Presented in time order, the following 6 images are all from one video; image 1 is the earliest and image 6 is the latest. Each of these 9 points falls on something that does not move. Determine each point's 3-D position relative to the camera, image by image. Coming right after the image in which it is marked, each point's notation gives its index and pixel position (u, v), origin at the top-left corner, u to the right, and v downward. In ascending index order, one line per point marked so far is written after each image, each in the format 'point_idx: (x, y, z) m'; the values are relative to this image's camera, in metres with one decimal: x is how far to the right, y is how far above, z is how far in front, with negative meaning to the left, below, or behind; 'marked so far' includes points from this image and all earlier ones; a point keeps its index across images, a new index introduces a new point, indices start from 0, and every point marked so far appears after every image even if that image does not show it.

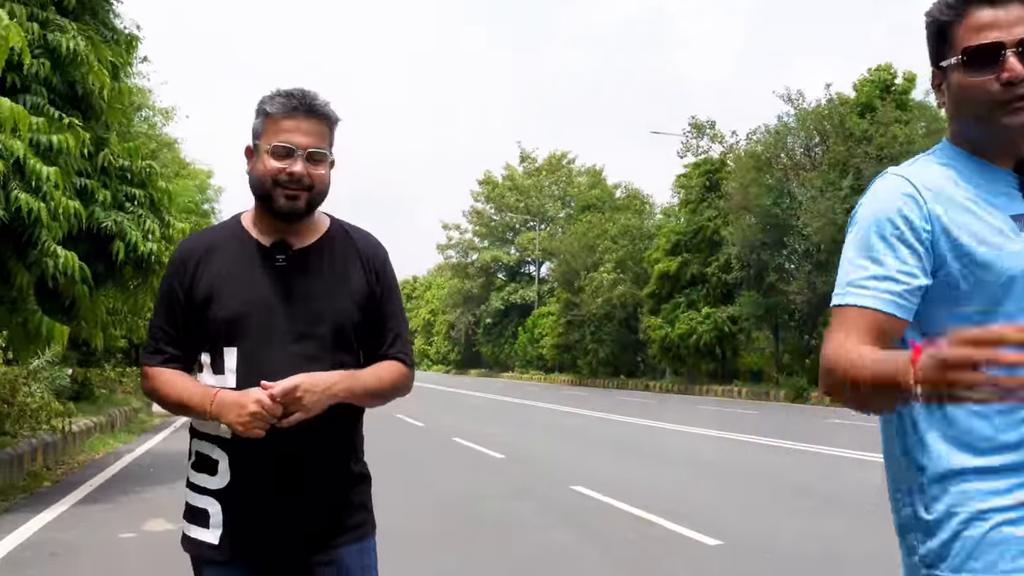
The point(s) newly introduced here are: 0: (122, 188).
0: (-3.6, +0.9, +8.6) m
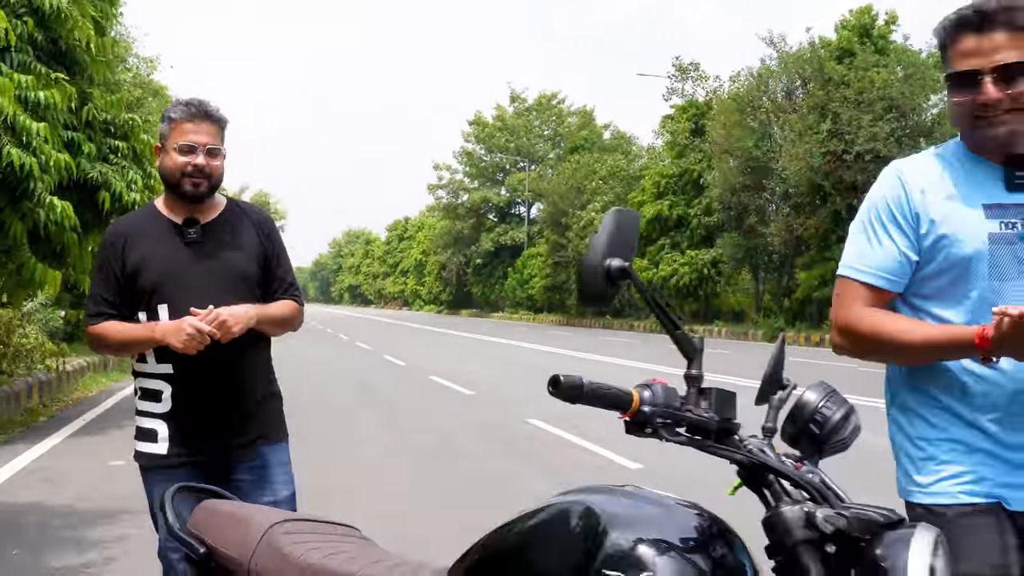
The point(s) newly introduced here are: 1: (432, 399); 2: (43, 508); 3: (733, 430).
0: (-4.0, +1.4, +9.1) m
1: (-1.0, -1.5, +12.0) m
2: (-2.8, -1.3, +5.5) m
3: (+0.3, -0.2, +1.2) m
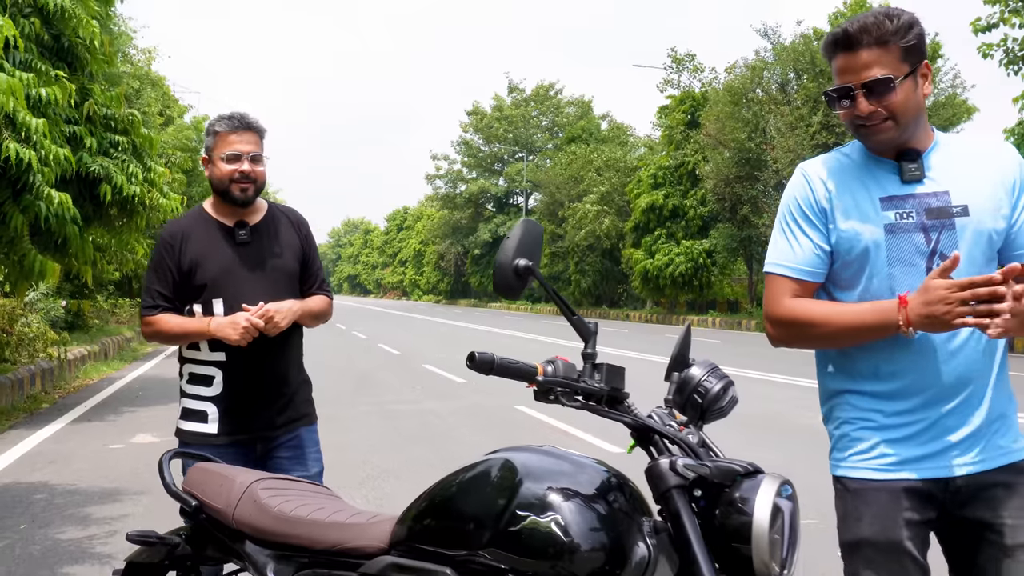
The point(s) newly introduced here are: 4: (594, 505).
0: (-4.1, +1.5, +9.3) m
1: (-1.1, -1.3, +12.3) m
2: (-2.9, -1.2, +5.8) m
3: (+0.2, -0.2, +1.5) m
4: (+0.1, -0.4, +1.5) m
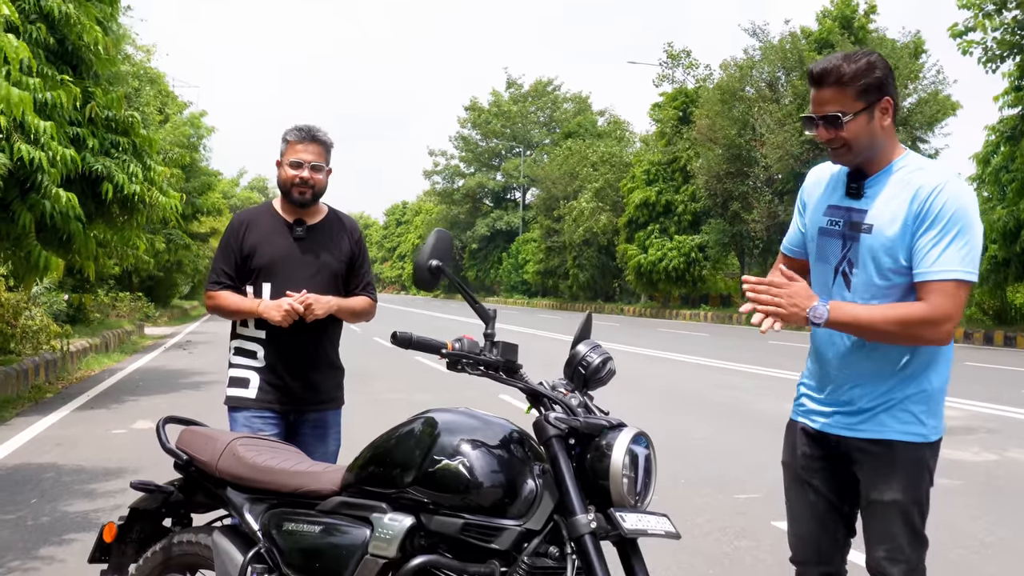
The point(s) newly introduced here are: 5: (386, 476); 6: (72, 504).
0: (-4.3, +1.6, +9.8) m
1: (-1.3, -1.3, +12.8) m
2: (-3.1, -1.2, +6.3) m
3: (0.0, -0.2, +2.0) m
4: (0.0, -0.3, +2.0) m
5: (-0.3, -0.4, +2.1) m
6: (-2.5, -1.2, +5.2) m
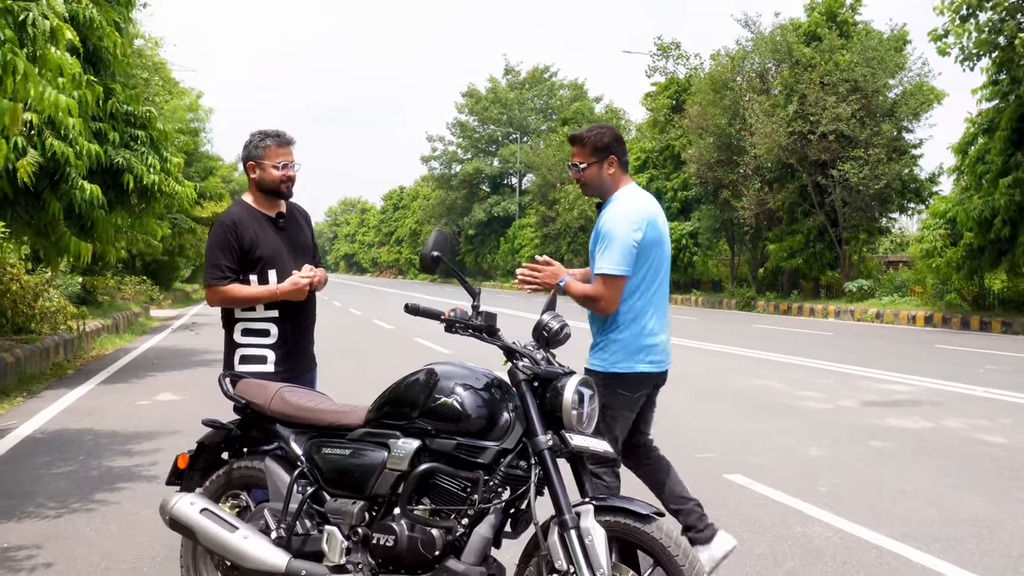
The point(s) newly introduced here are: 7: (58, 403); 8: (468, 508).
0: (-4.3, +1.8, +10.4) m
1: (-1.4, -1.0, +13.5) m
2: (-3.2, -1.1, +7.0) m
3: (0.0, -0.1, +2.7) m
4: (-0.1, -0.3, +2.7) m
5: (-0.3, -0.4, +2.8) m
6: (-2.6, -1.1, +6.0) m
7: (-4.2, -1.1, +8.5) m
8: (-0.1, -0.6, +2.7) m
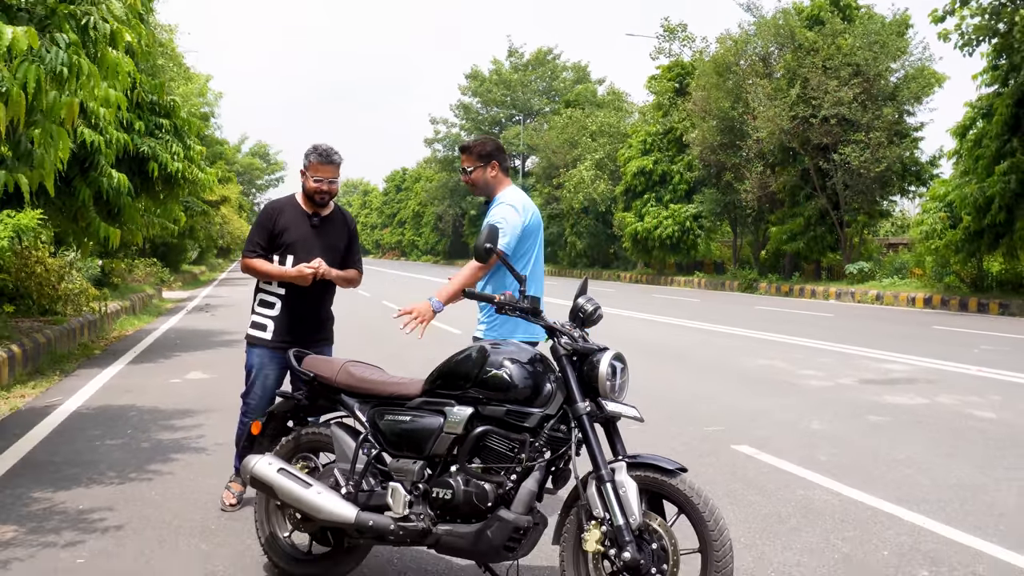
0: (-4.2, +2.0, +10.8) m
1: (-1.3, -0.8, +13.9) m
2: (-3.0, -1.0, +7.4) m
3: (+0.1, -0.1, +3.1) m
4: (0.0, -0.3, +3.1) m
5: (-0.2, -0.3, +3.2) m
6: (-2.4, -1.0, +6.4) m
7: (-4.0, -0.9, +9.0) m
8: (0.0, -0.6, +3.1) m
